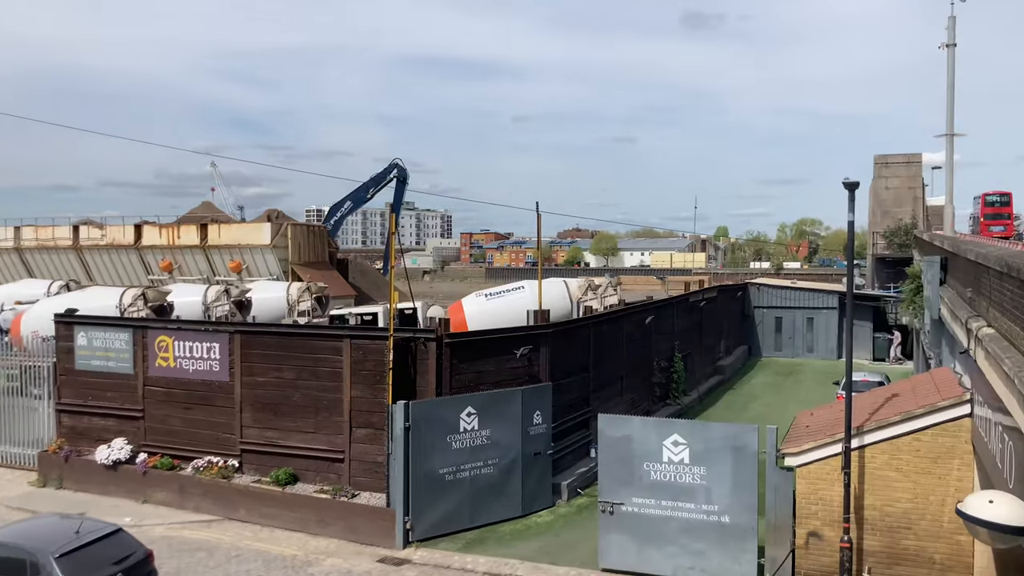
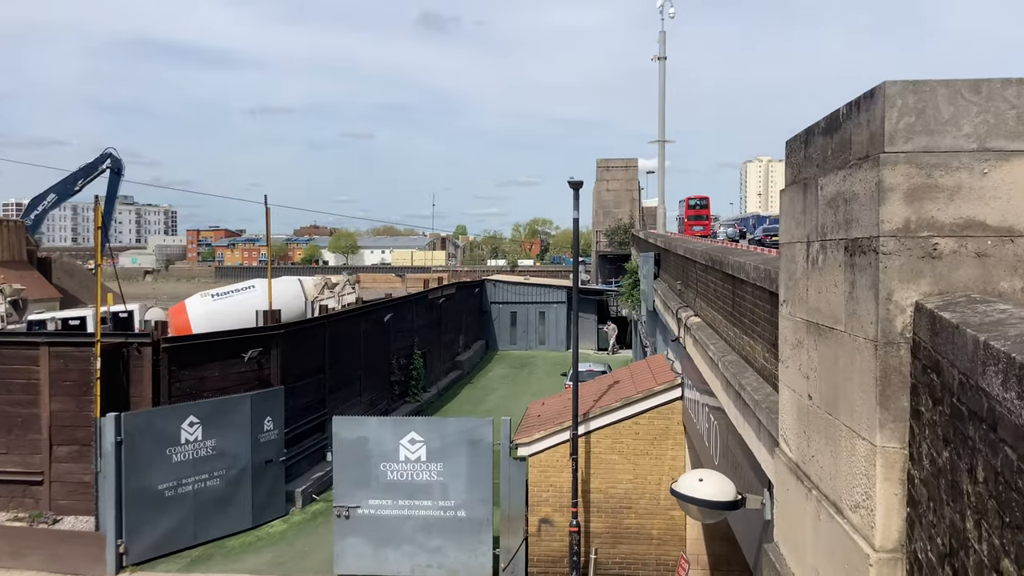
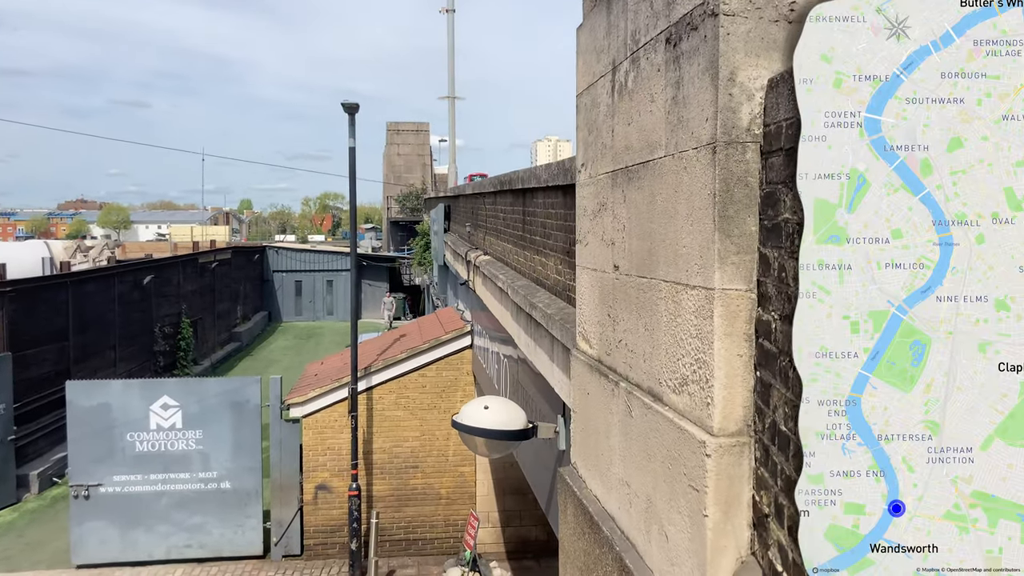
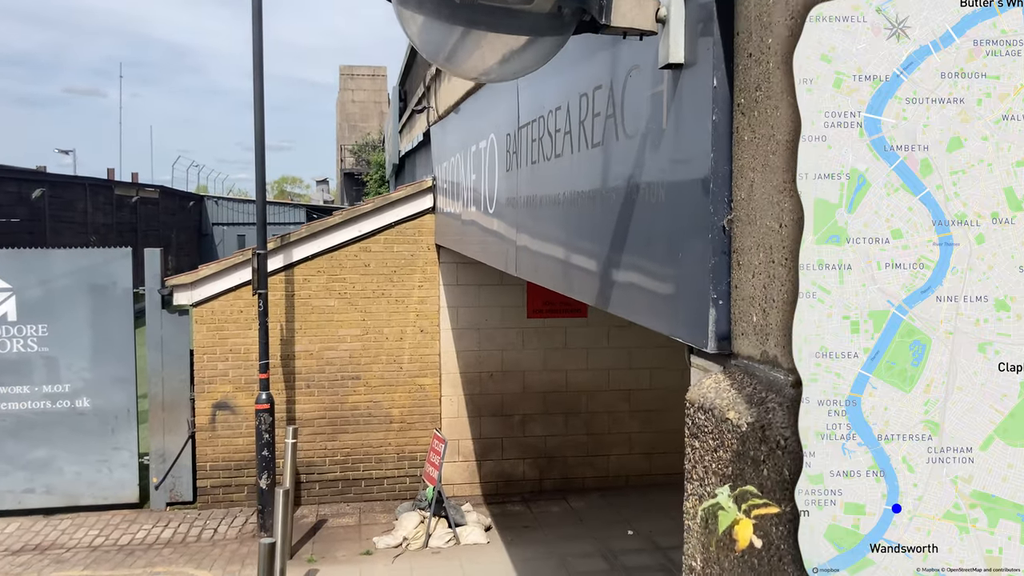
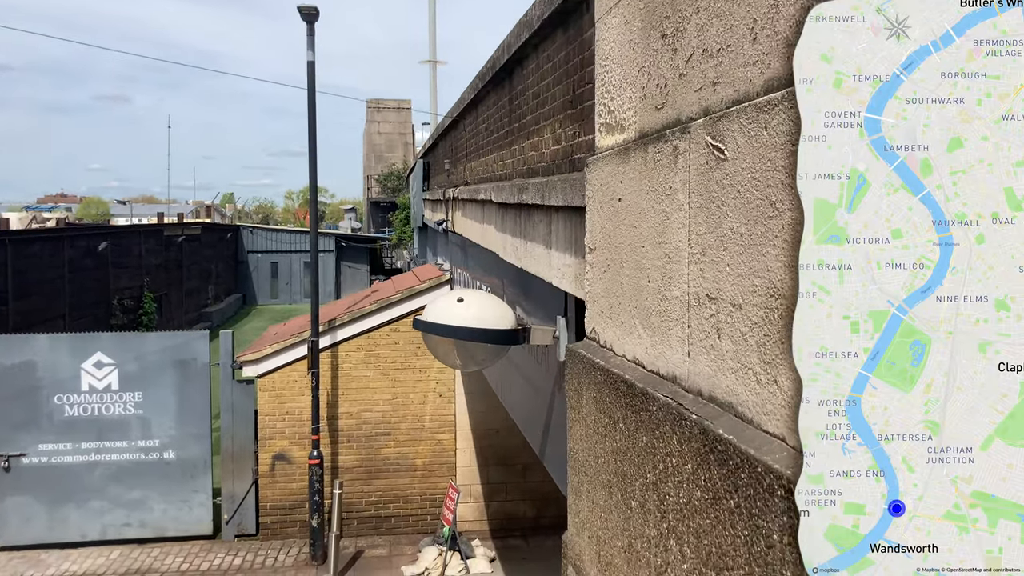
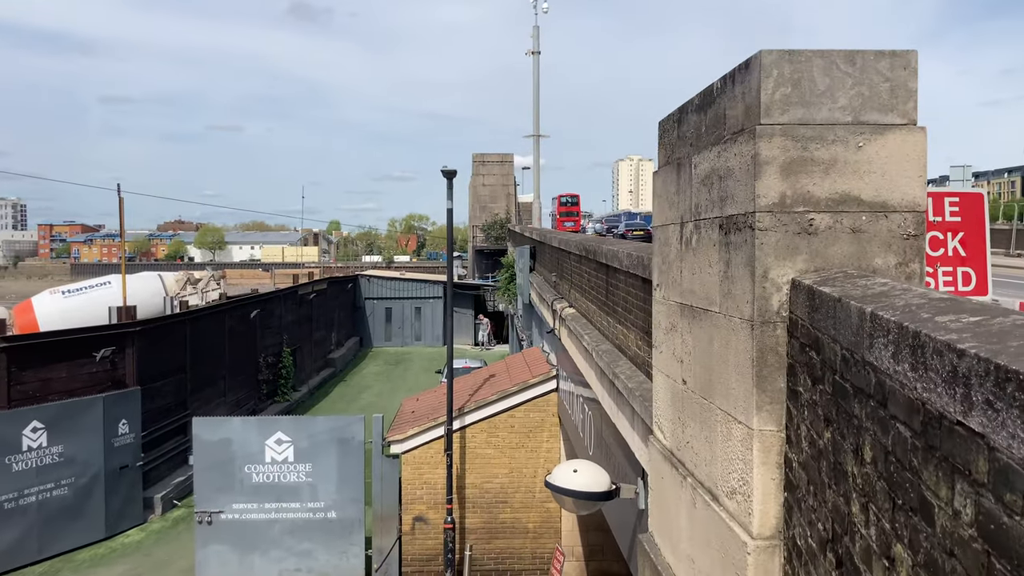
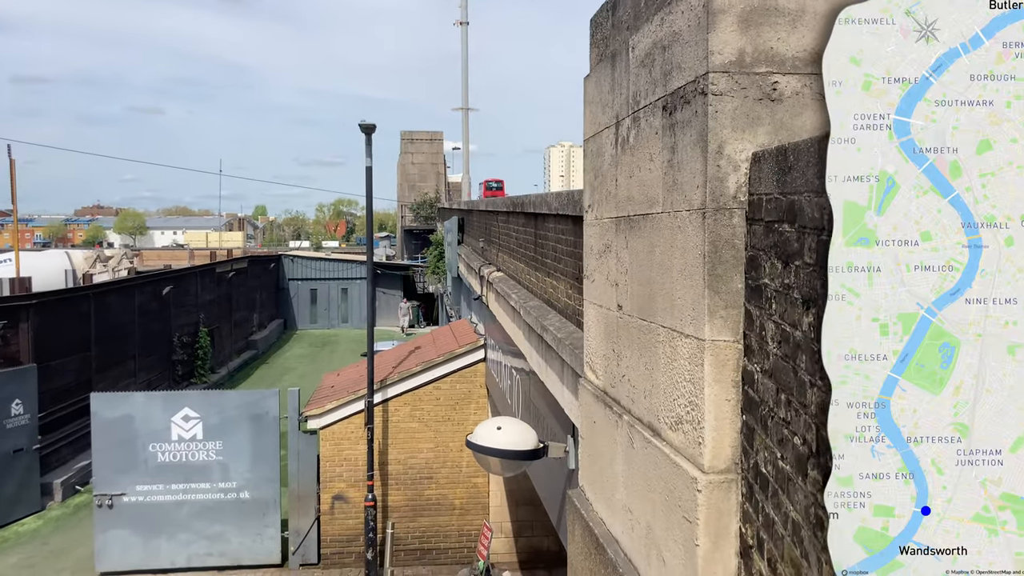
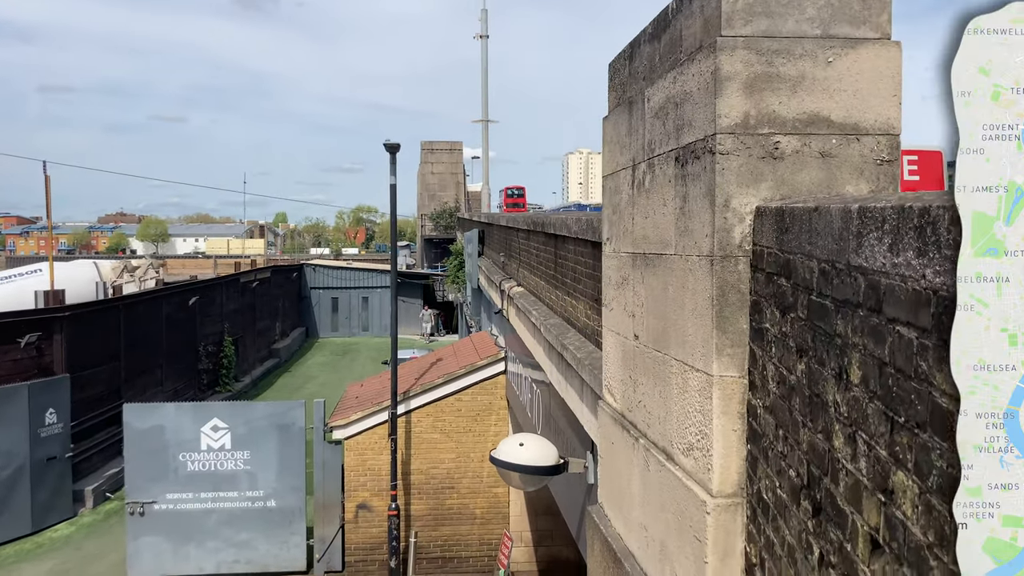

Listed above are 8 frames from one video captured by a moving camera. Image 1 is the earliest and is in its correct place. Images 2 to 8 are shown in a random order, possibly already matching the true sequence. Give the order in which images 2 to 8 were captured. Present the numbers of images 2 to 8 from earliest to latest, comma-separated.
2, 6, 8, 7, 3, 5, 4
